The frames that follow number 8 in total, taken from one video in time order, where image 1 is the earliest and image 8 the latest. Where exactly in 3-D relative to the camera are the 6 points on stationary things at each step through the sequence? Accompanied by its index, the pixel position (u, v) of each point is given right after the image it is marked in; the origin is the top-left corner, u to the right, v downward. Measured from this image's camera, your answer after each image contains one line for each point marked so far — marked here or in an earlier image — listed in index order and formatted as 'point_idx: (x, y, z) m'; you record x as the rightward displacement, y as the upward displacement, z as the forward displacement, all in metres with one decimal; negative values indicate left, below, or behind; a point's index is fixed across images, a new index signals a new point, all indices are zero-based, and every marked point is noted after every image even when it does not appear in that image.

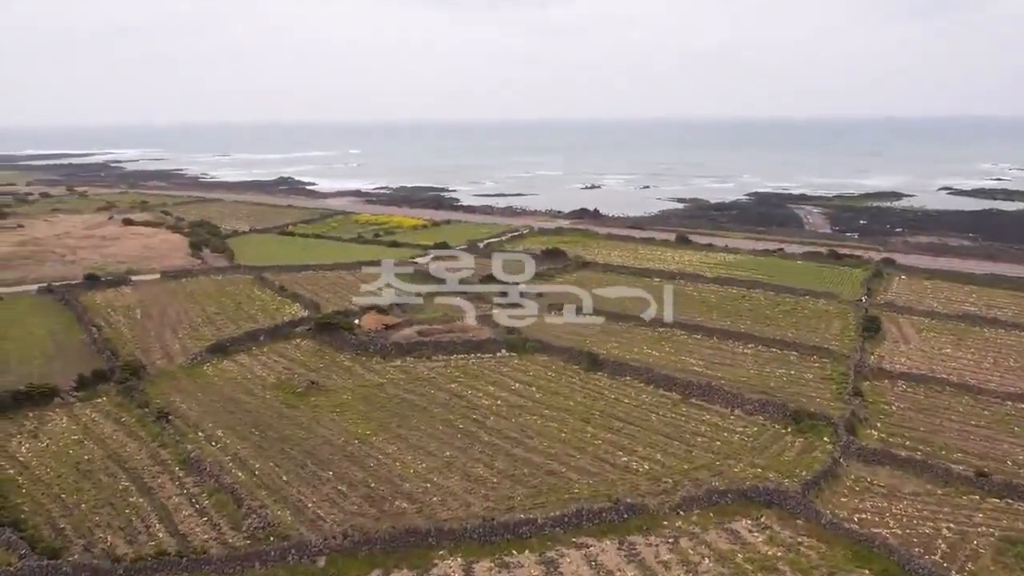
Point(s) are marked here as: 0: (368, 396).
0: (-3.2, -2.4, +17.3) m
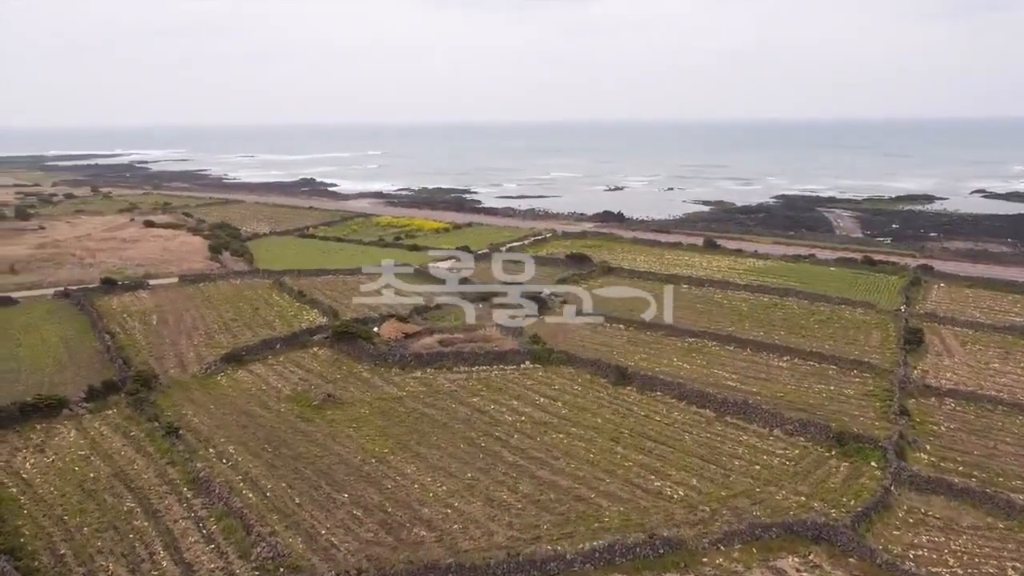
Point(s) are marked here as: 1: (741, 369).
0: (-2.7, -2.6, +16.6) m
1: (+5.8, -2.1, +19.9) m
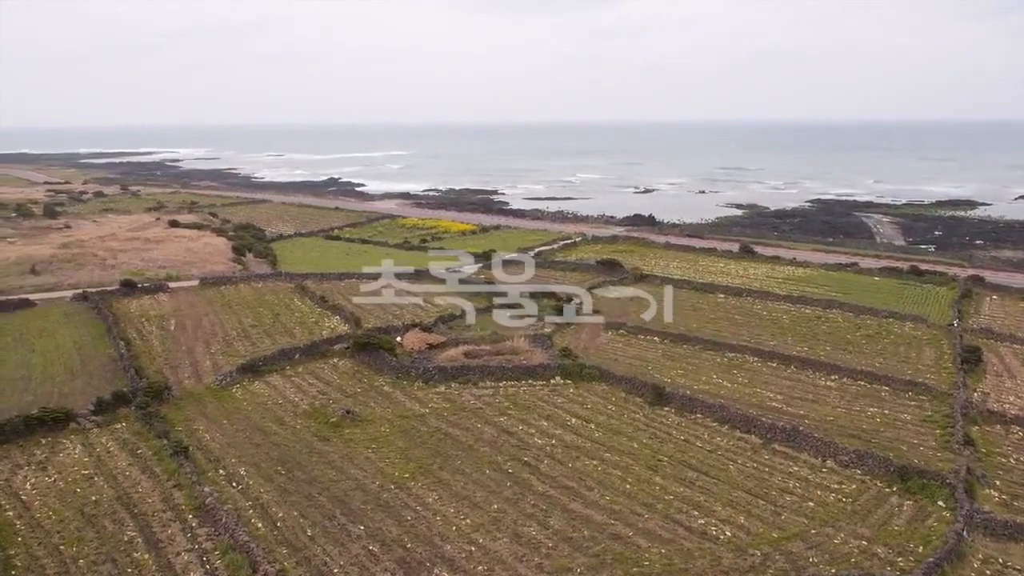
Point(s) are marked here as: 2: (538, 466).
0: (-2.1, -2.8, +15.6) m
1: (+6.5, -2.4, +18.6) m
2: (+0.5, -3.2, +13.9) m
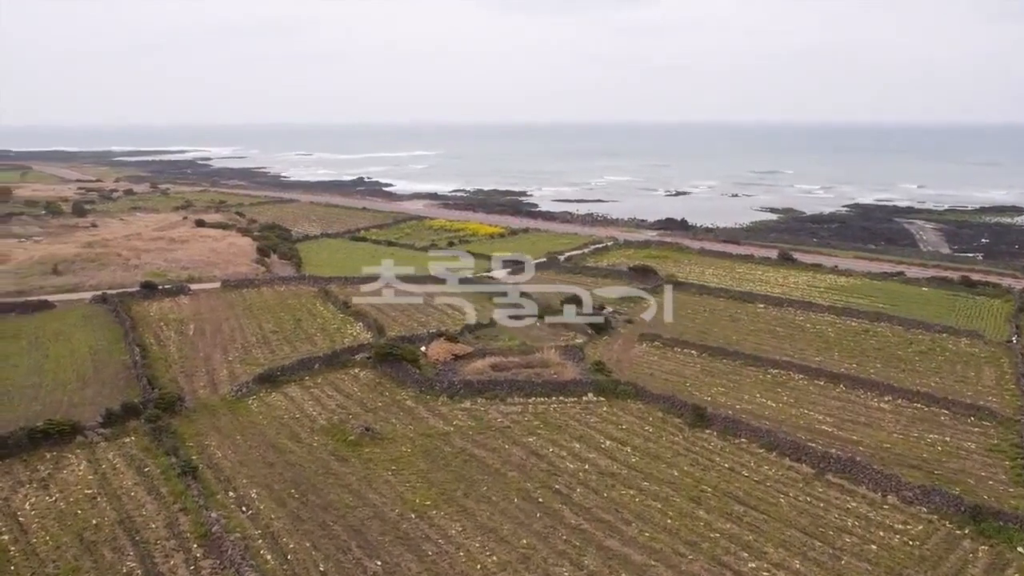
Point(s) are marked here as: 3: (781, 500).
0: (-1.5, -3.0, +14.6) m
1: (+7.2, -2.7, +17.3) m
2: (+1.0, -3.4, +12.9) m
3: (+4.4, -3.5, +12.7) m
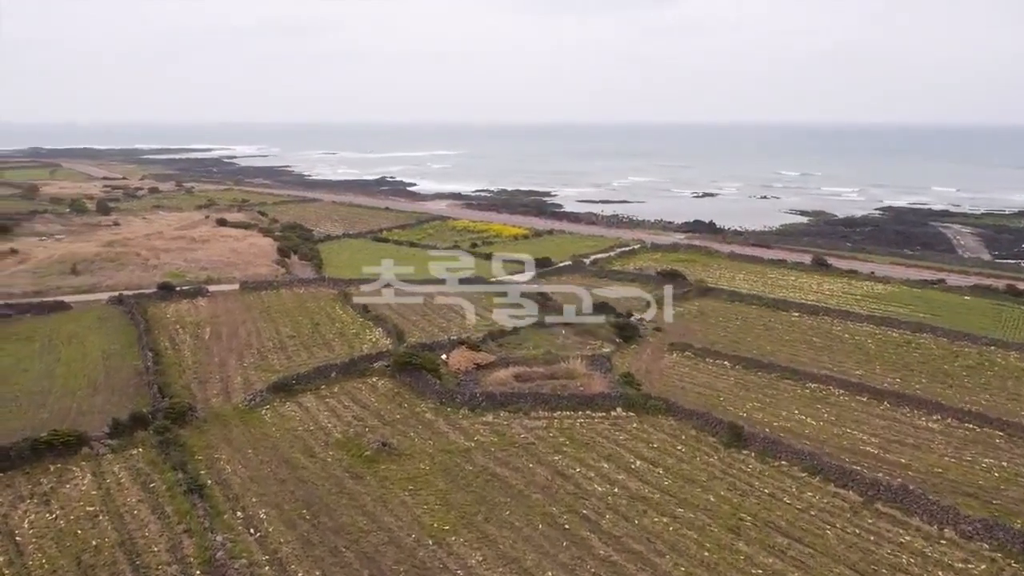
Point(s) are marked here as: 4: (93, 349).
0: (-1.1, -3.2, +13.9) m
1: (+7.7, -3.0, +16.3) m
2: (+1.3, -3.6, +12.0) m
3: (+4.8, -3.7, +11.7) m
4: (-10.7, -1.5, +19.9) m
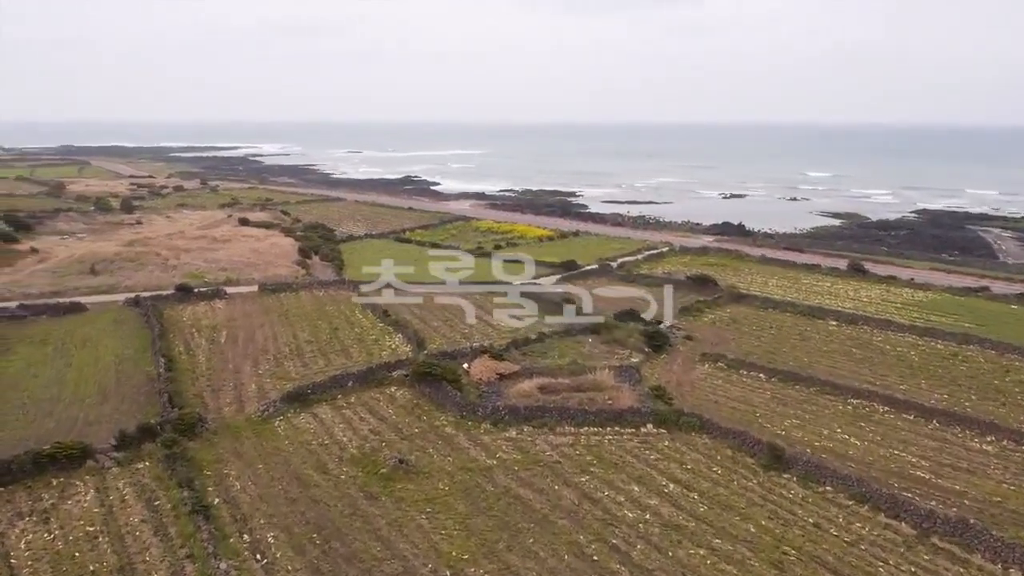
0: (-0.7, -3.4, +13.0) m
1: (+8.1, -3.2, +15.2) m
2: (+1.7, -3.8, +11.1) m
3: (+5.1, -3.9, +10.8) m
4: (-10.1, -1.6, +19.3) m
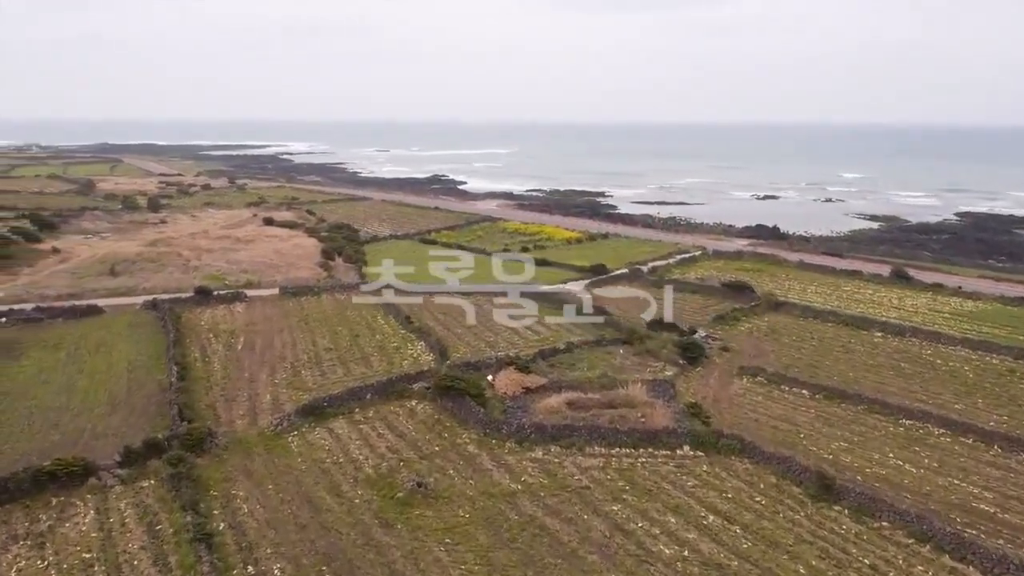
0: (-0.3, -3.5, +12.1) m
1: (+8.6, -3.5, +14.0) m
2: (+2.0, -4.0, +10.1) m
3: (+5.4, -4.1, +9.6) m
4: (-9.4, -1.7, +18.7) m
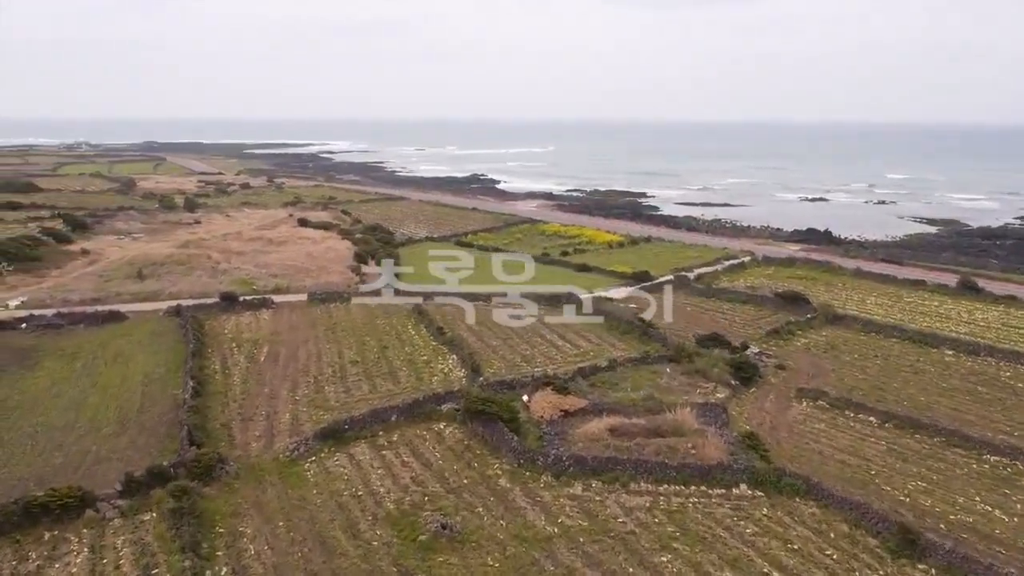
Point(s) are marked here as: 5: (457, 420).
0: (+0.2, -3.8, +10.7) m
1: (+9.2, -3.9, +12.2) m
2: (+2.4, -4.3, +8.6) m
3: (+5.8, -4.5, +8.0) m
4: (-8.6, -1.9, +17.8) m
5: (-1.1, -2.6, +15.4) m
